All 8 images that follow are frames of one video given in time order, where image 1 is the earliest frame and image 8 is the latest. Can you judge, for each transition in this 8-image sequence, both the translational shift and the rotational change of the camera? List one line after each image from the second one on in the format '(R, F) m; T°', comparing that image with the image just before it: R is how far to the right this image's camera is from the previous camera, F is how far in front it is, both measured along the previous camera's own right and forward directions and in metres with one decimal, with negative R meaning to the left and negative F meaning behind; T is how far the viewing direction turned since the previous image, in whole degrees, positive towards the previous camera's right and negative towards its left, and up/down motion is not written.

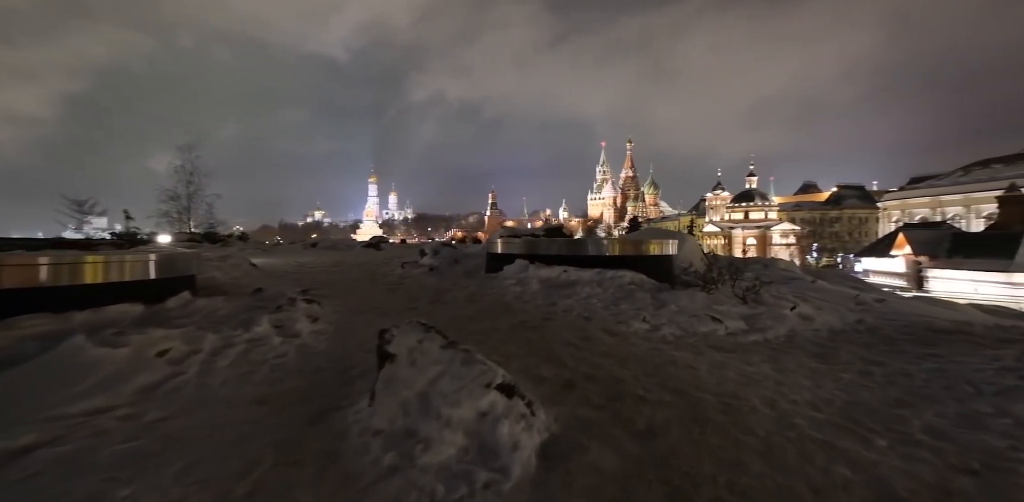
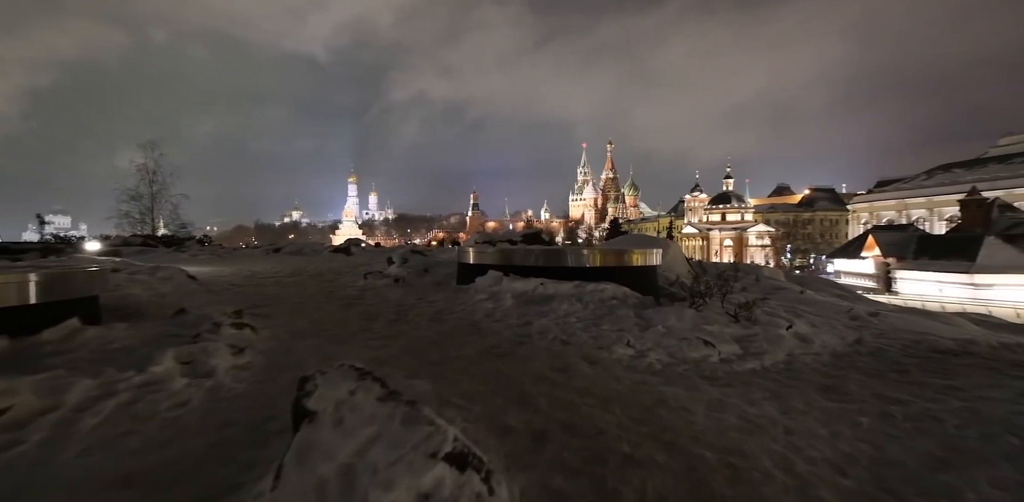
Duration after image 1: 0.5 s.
(+0.1, +0.8) m; +3°
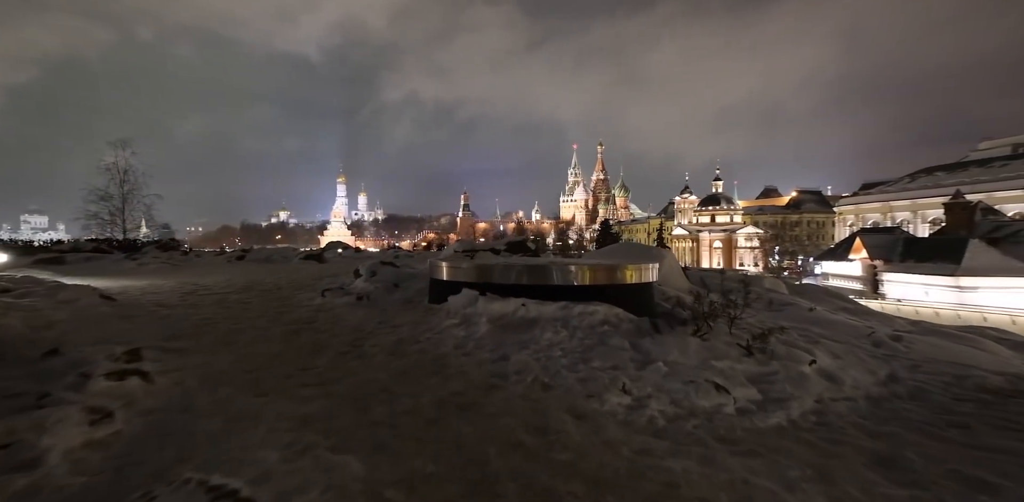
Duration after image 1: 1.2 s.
(+0.2, +1.1) m; +2°
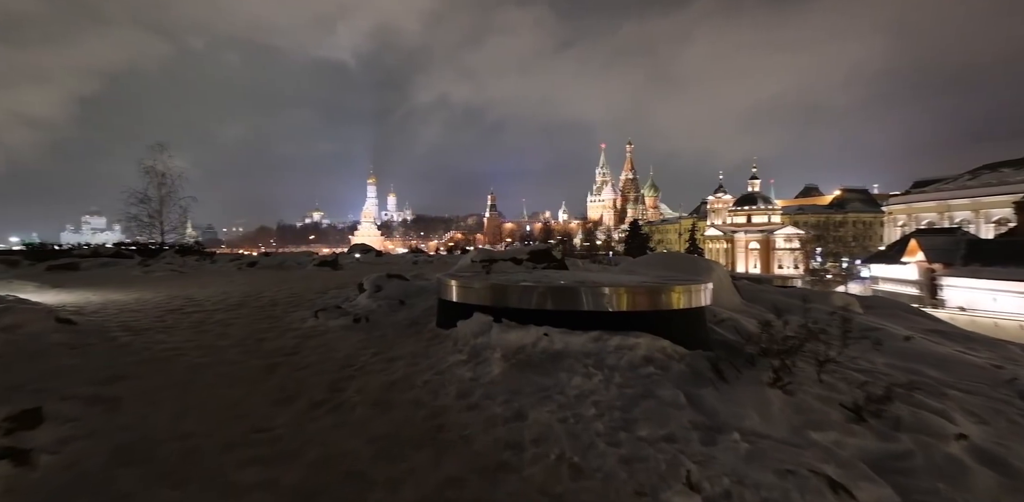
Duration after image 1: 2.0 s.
(+0.1, +1.4) m; -3°
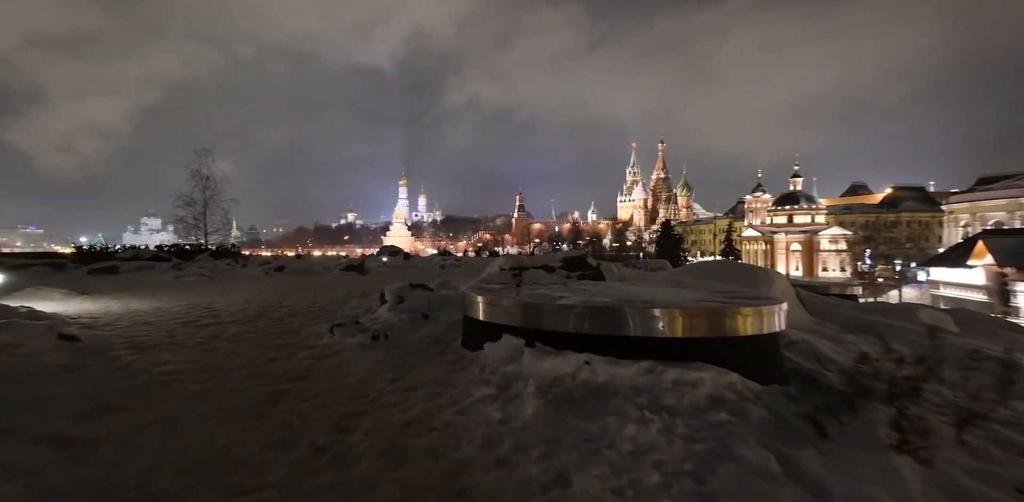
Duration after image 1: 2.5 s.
(-0.1, +0.8) m; -3°
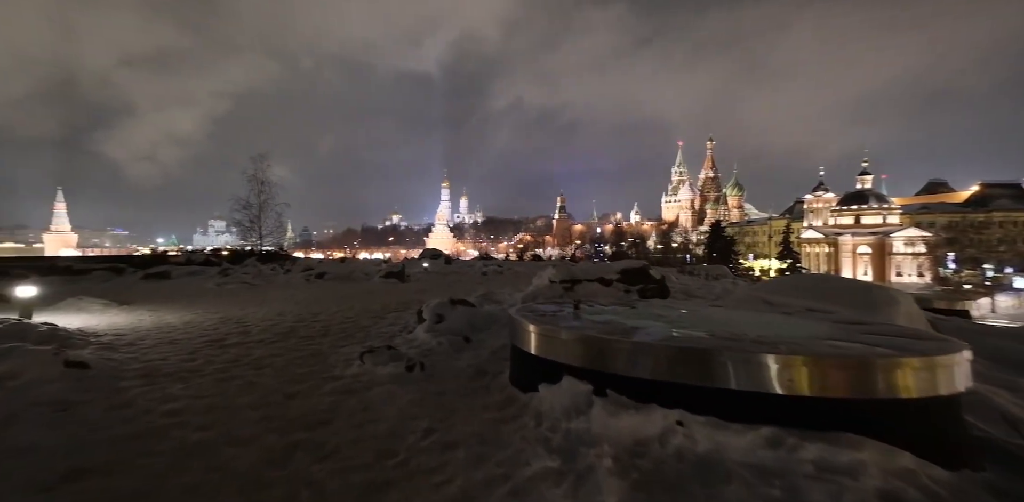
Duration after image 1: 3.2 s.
(-0.2, +1.1) m; -5°
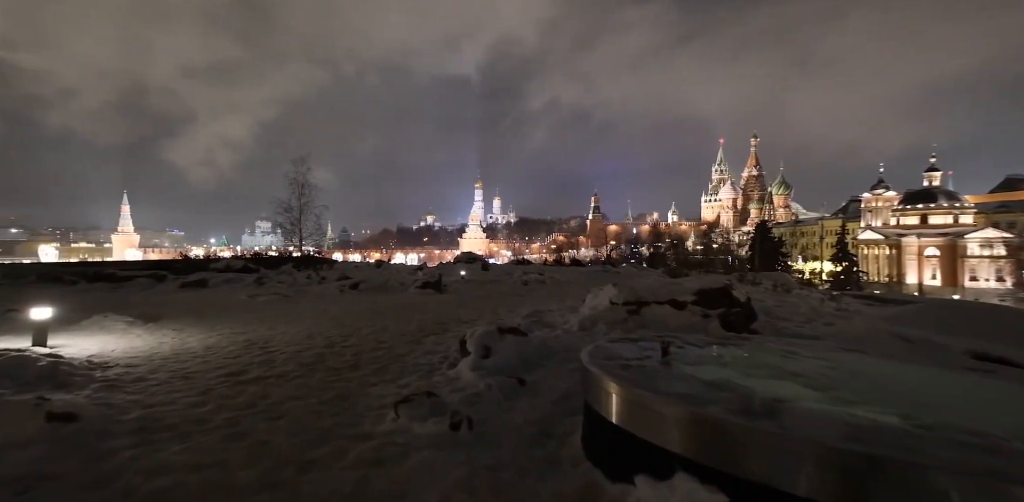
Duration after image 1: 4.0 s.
(-0.3, +1.3) m; -4°
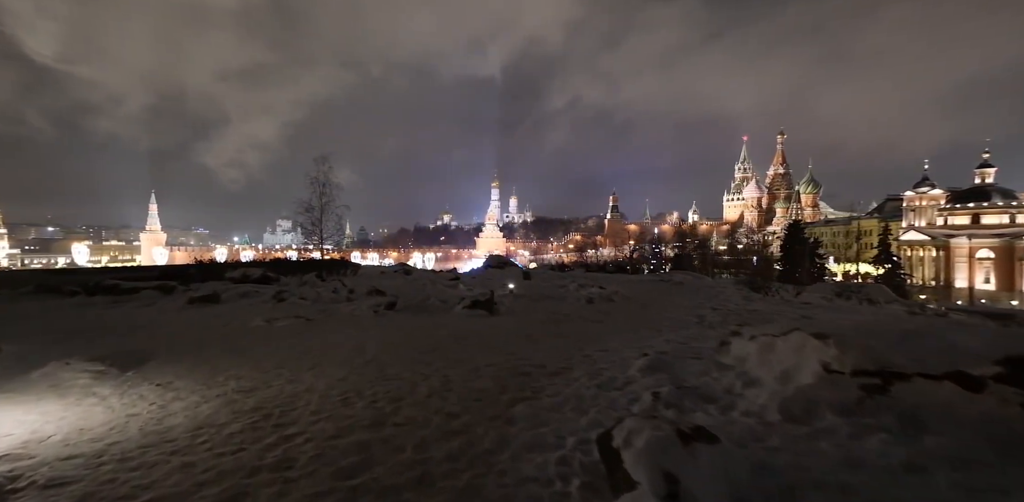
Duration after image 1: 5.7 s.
(-1.5, +3.3) m; -2°
